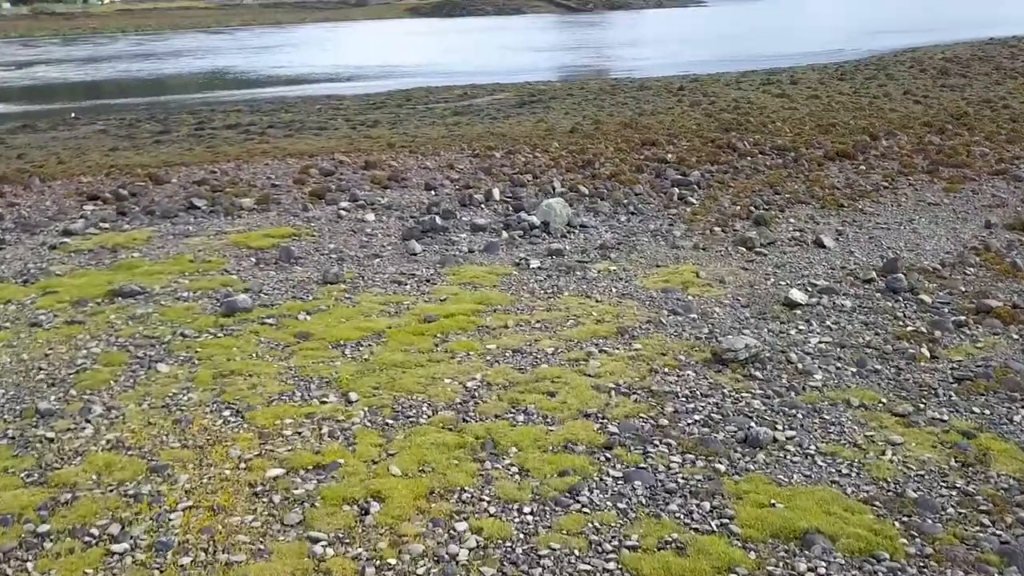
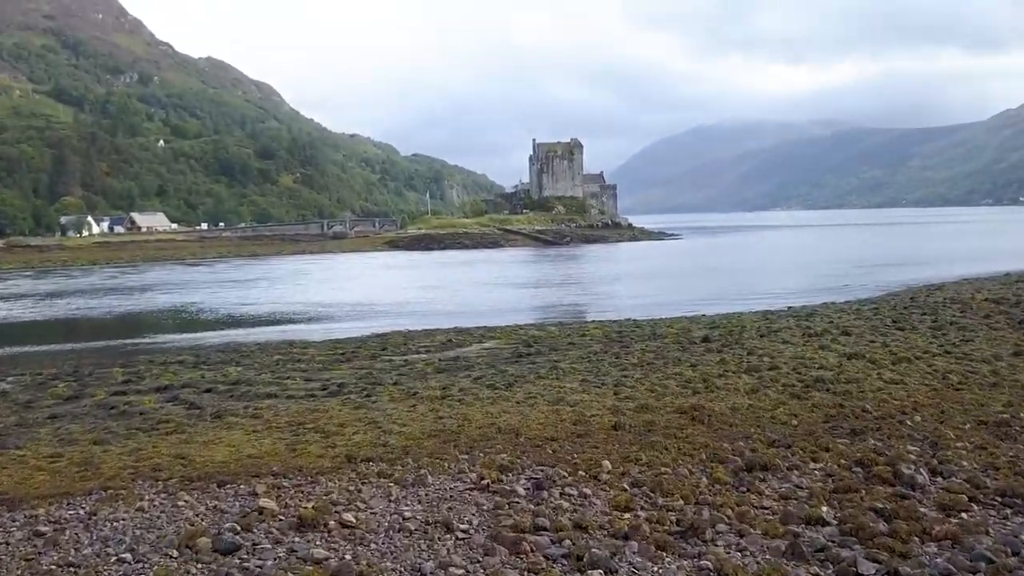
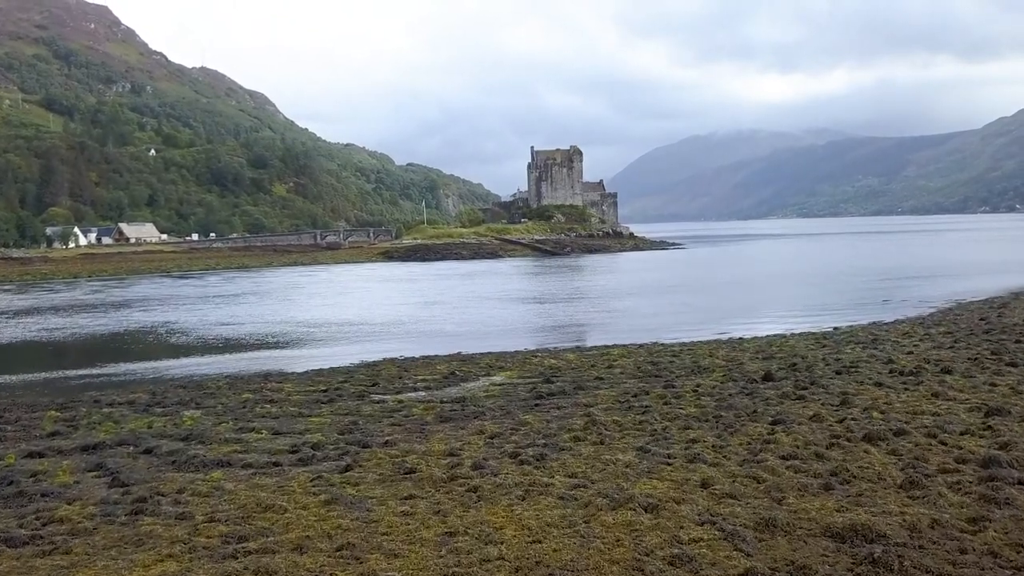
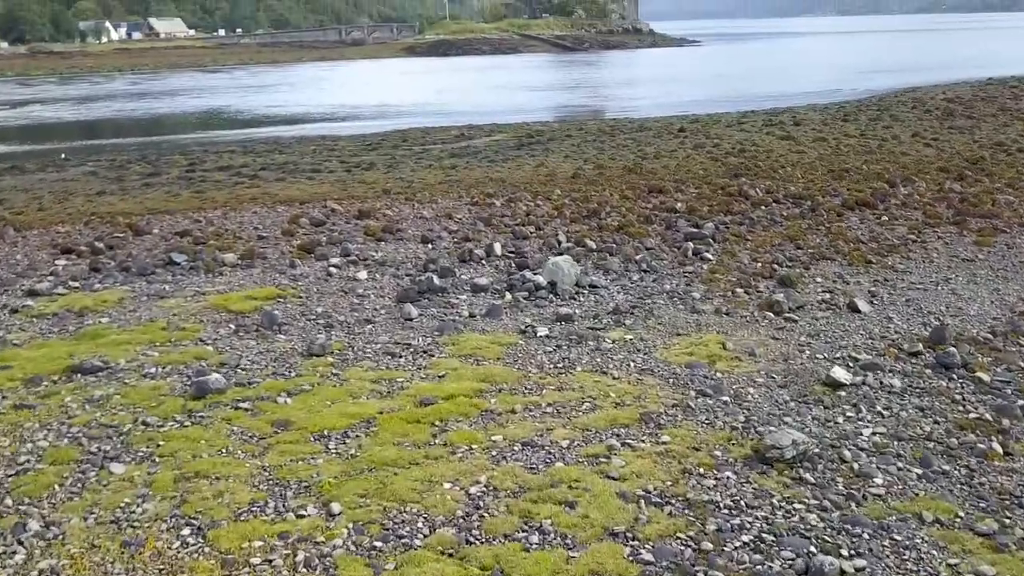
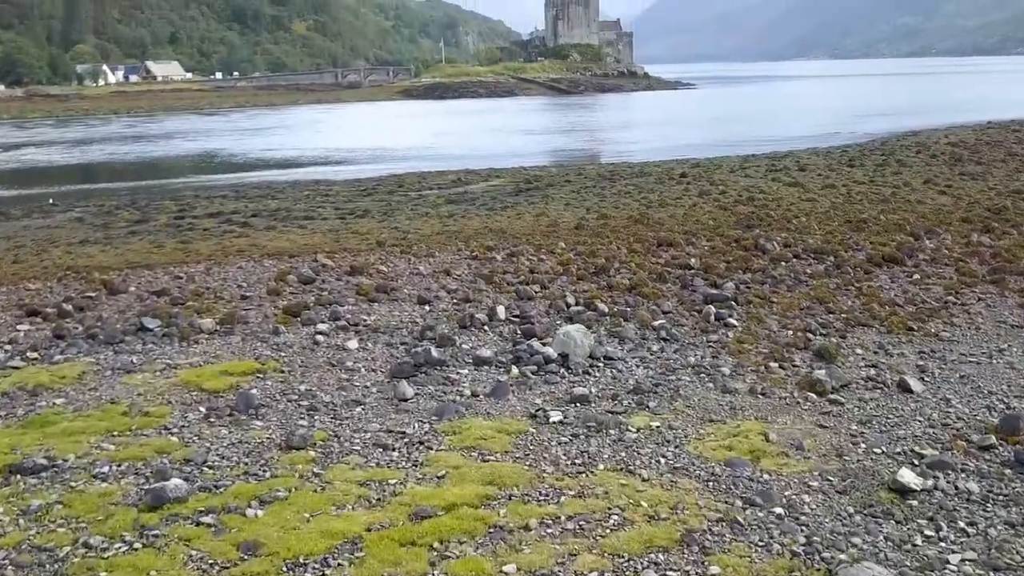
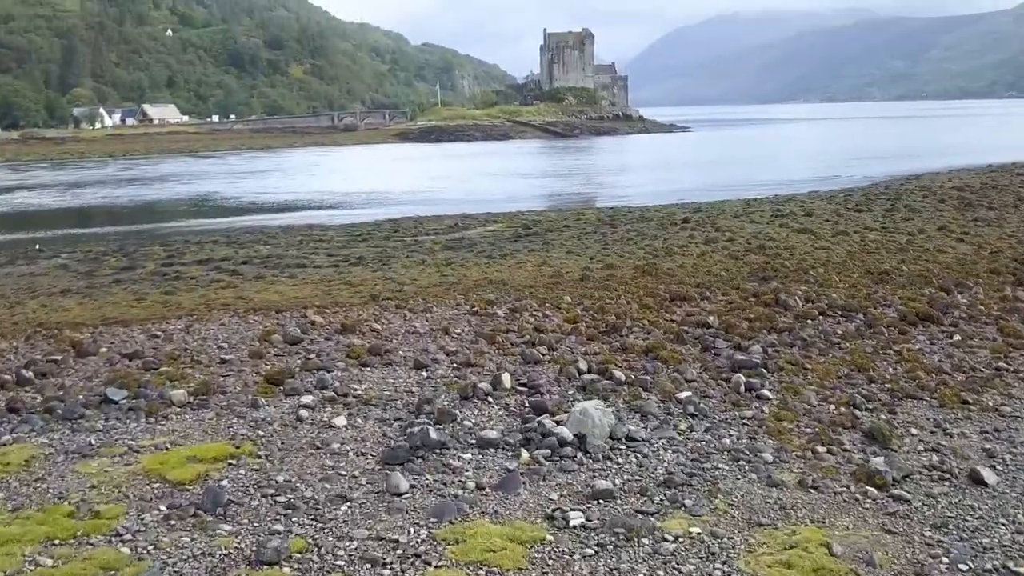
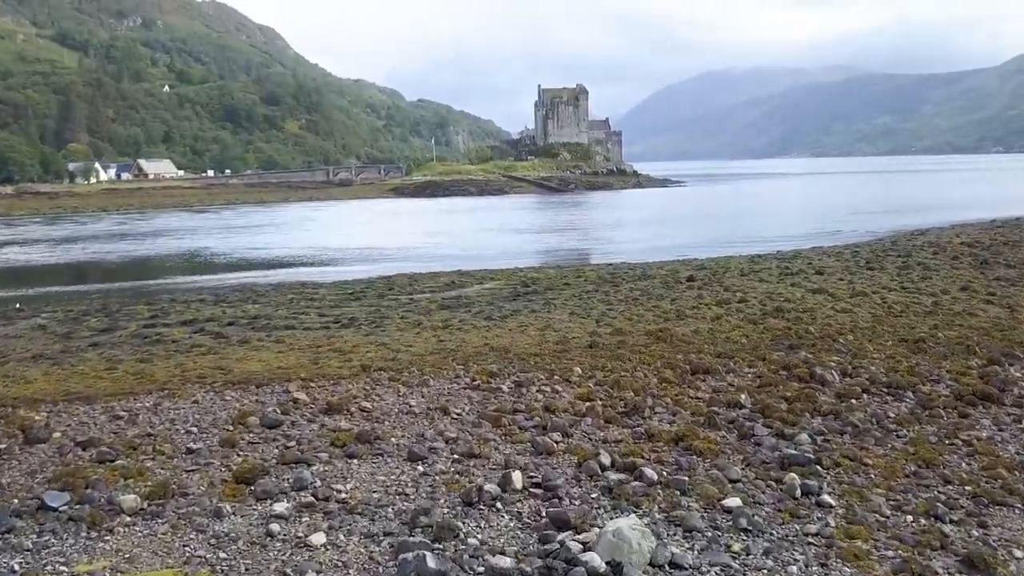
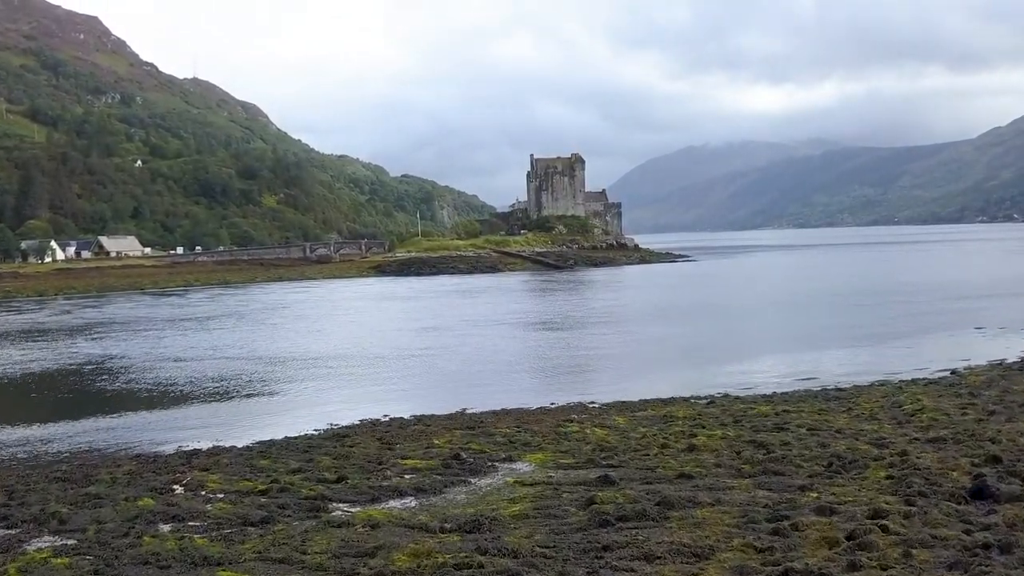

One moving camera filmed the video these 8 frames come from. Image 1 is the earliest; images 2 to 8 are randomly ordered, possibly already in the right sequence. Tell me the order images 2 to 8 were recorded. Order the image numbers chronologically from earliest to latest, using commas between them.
4, 5, 6, 7, 2, 3, 8
